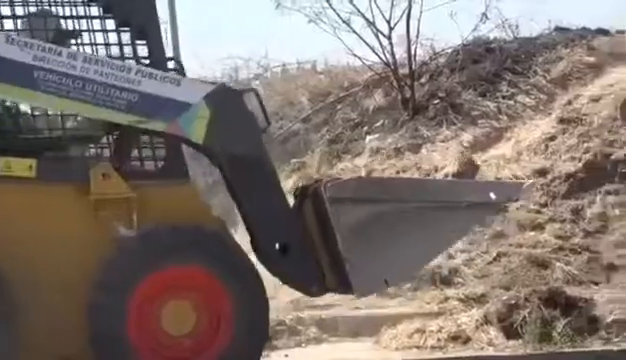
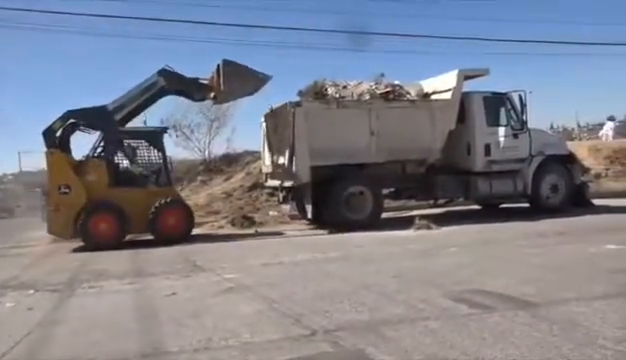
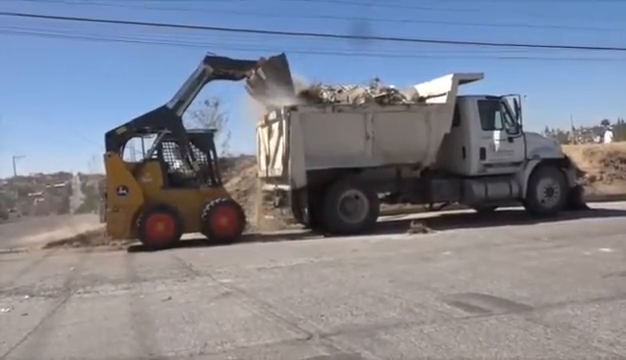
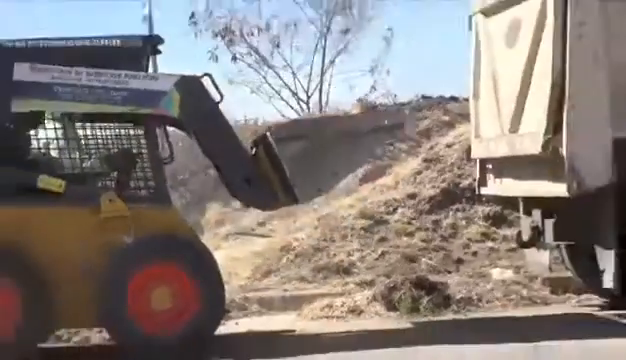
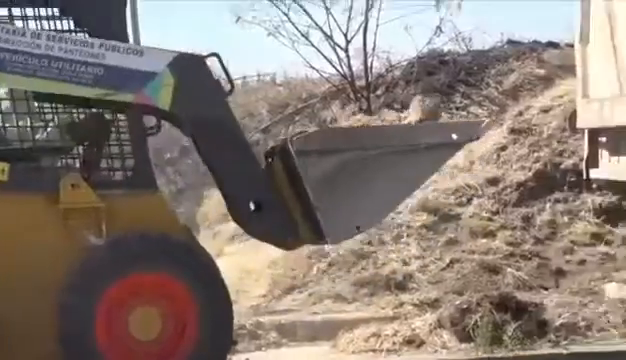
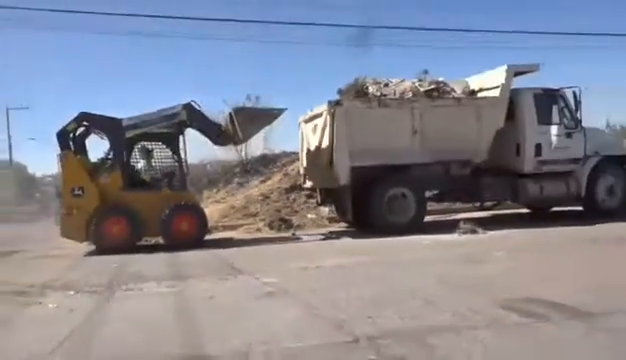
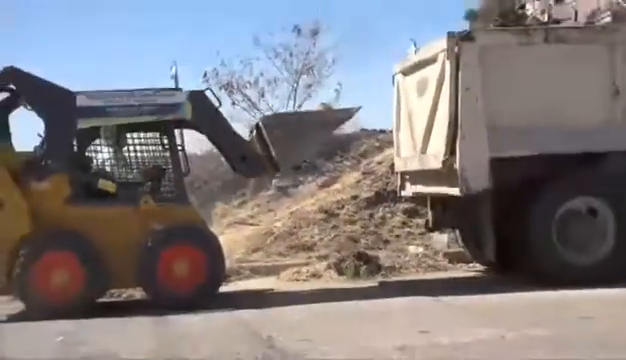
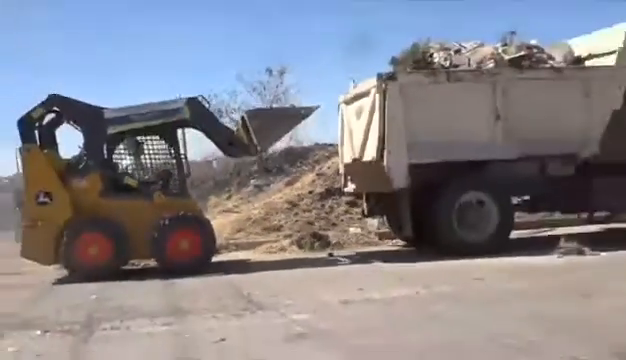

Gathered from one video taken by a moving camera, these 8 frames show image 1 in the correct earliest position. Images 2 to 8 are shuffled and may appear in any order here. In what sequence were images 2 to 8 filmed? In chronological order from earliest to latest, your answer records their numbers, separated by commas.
5, 4, 7, 8, 6, 2, 3
